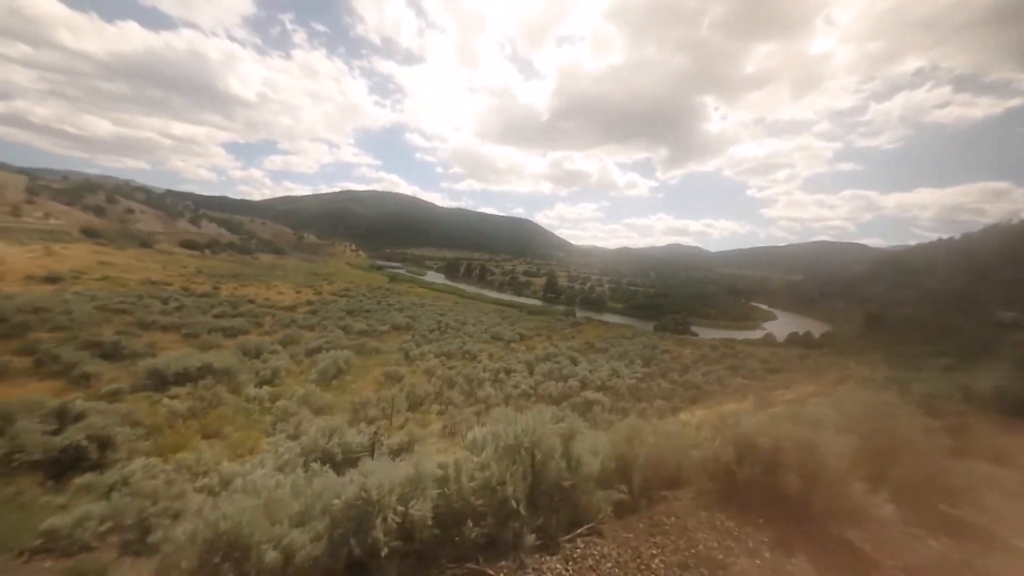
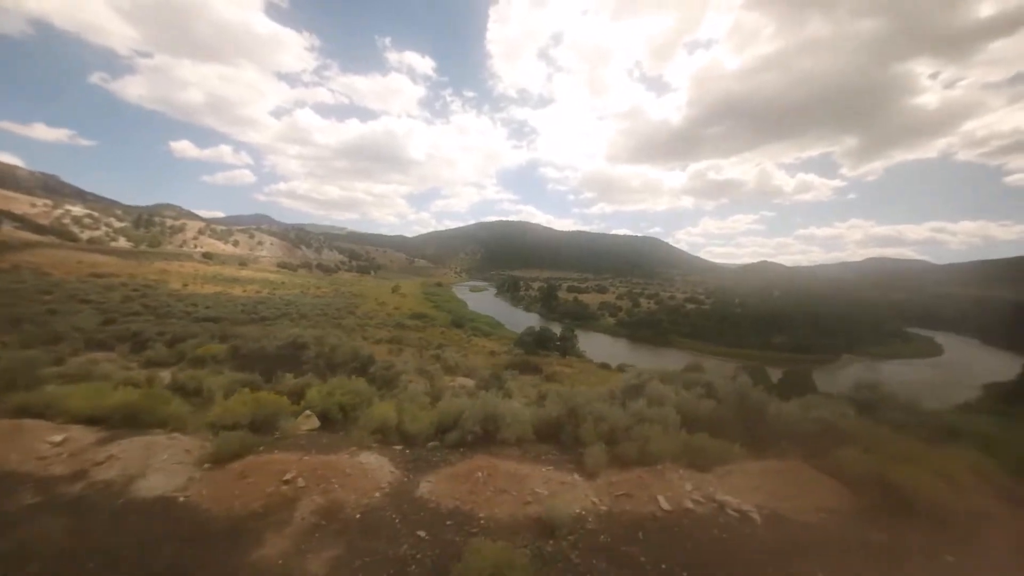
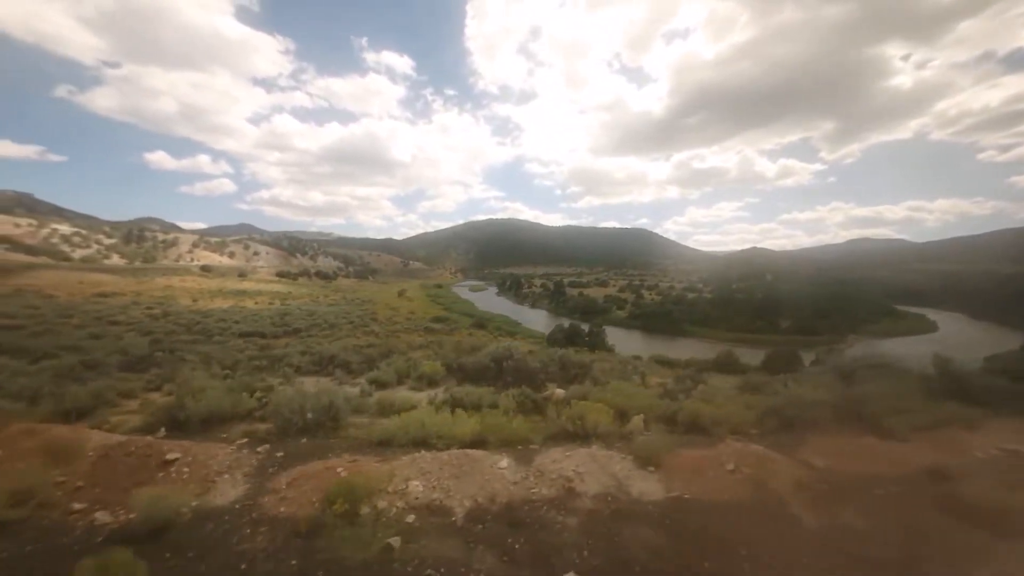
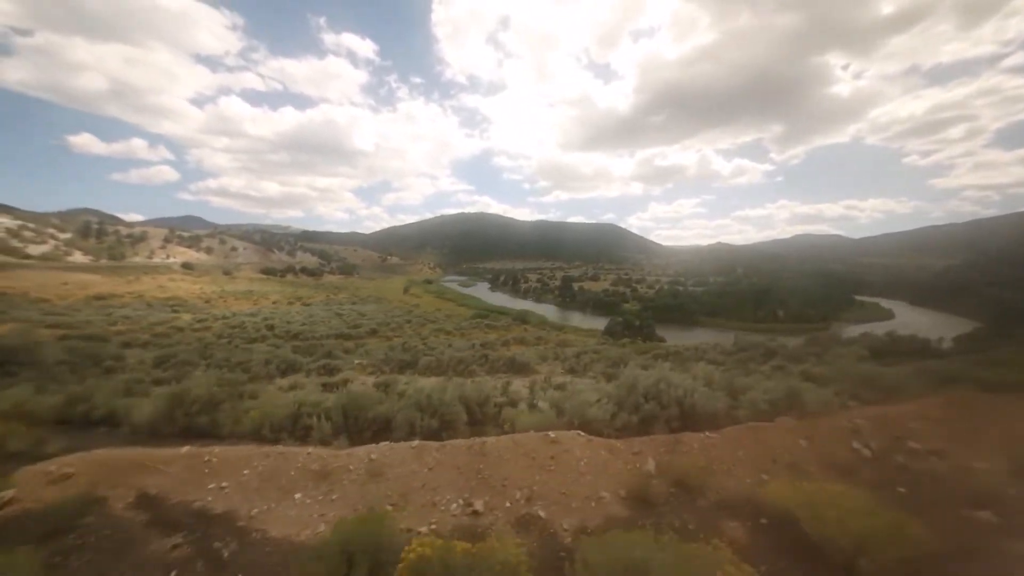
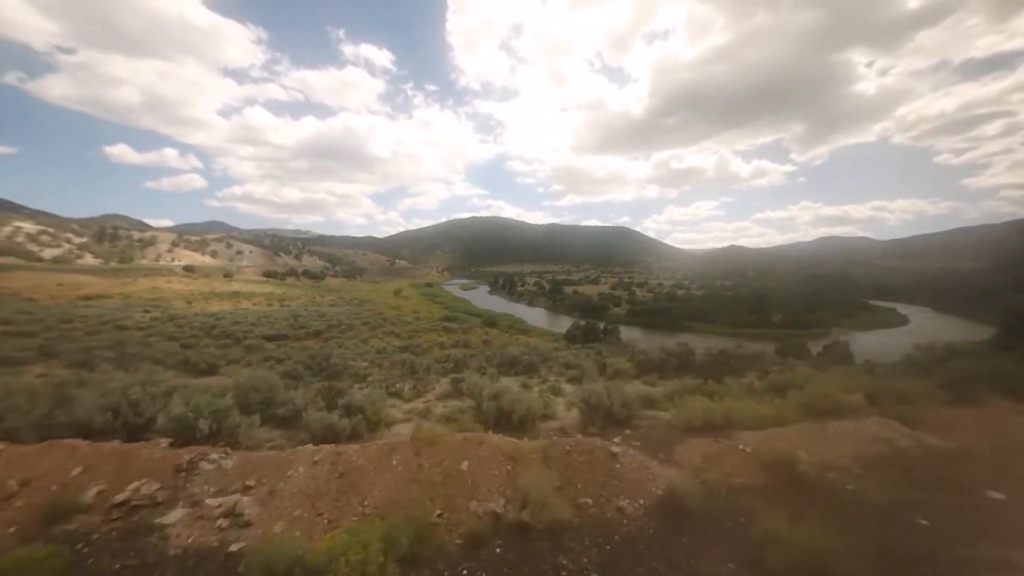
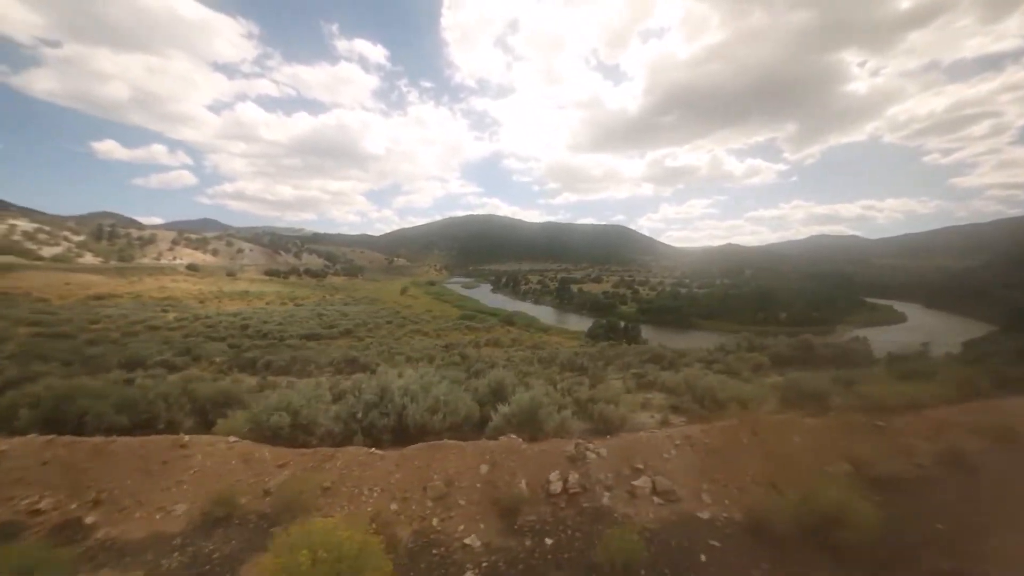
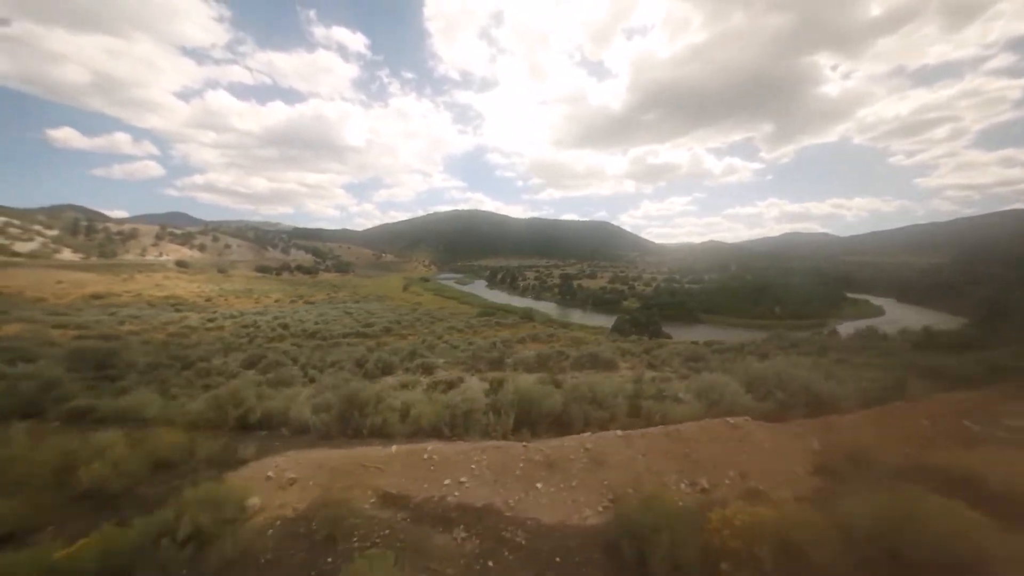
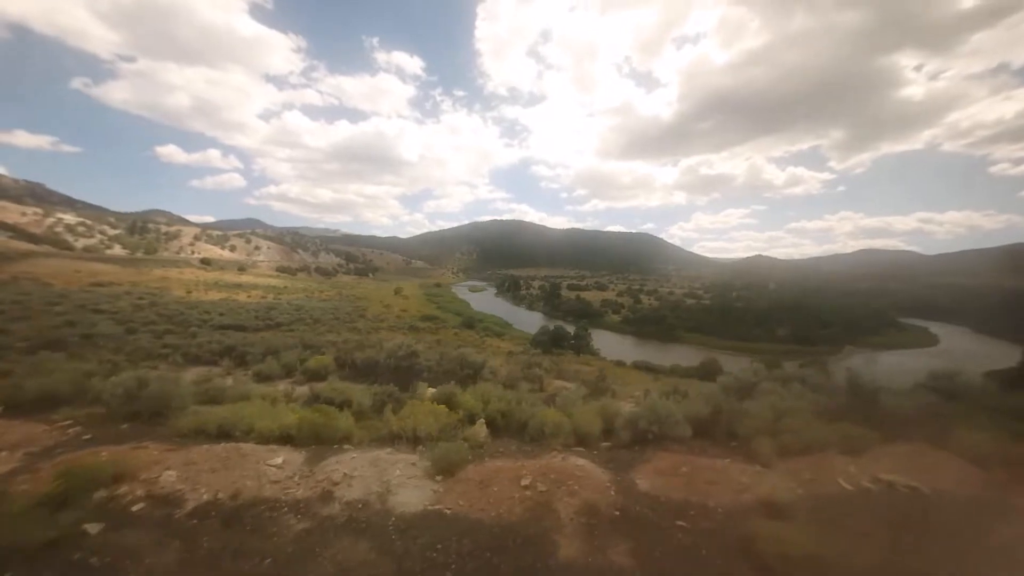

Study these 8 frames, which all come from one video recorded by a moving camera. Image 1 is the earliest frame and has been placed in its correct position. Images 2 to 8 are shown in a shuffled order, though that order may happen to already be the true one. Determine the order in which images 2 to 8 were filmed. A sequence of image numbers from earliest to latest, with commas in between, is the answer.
7, 4, 6, 5, 3, 8, 2
